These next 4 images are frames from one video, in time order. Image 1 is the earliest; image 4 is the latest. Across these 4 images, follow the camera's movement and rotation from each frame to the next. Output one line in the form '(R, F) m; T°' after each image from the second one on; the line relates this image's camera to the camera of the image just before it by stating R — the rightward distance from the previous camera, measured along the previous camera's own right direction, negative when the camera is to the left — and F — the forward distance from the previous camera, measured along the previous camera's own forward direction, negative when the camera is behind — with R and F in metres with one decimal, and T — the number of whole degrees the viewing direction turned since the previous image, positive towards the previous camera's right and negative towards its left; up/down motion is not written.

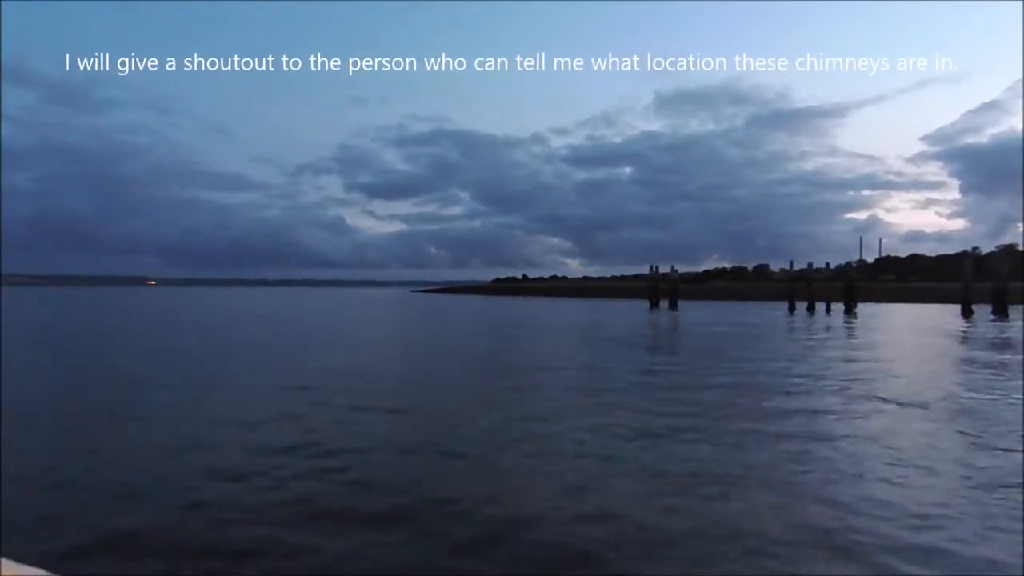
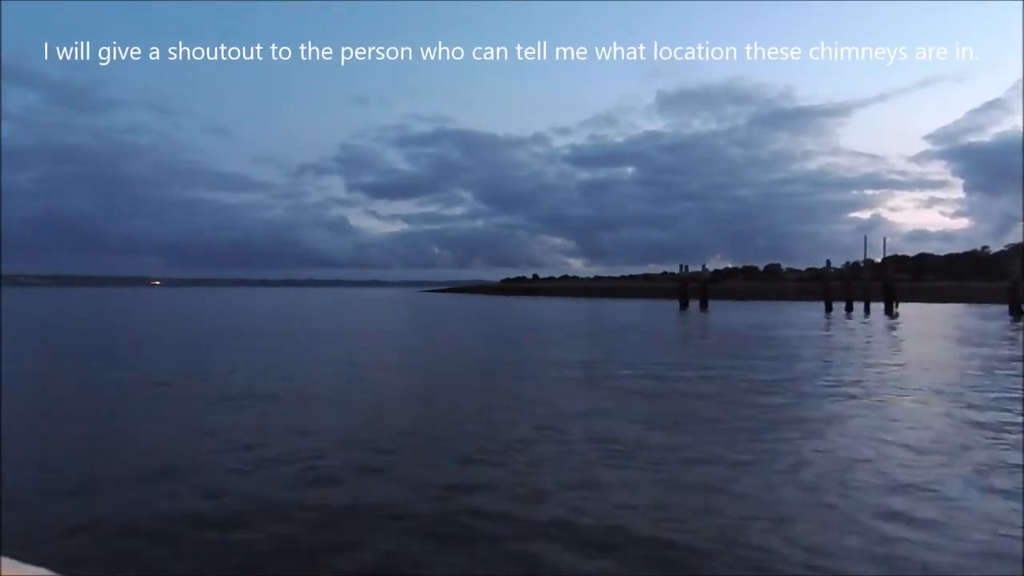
(-0.4, +0.6) m; 0°
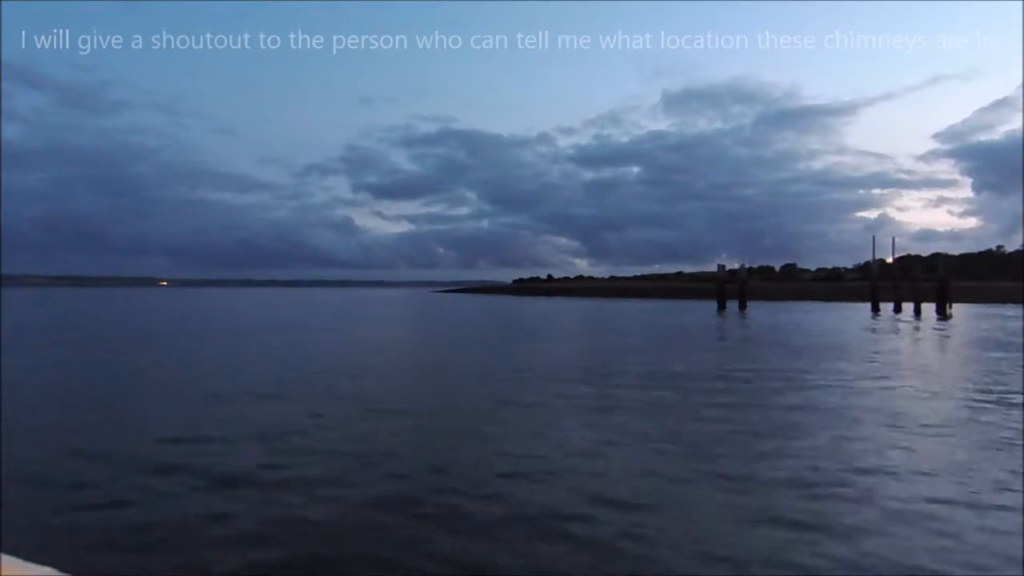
(-0.5, +0.6) m; 0°
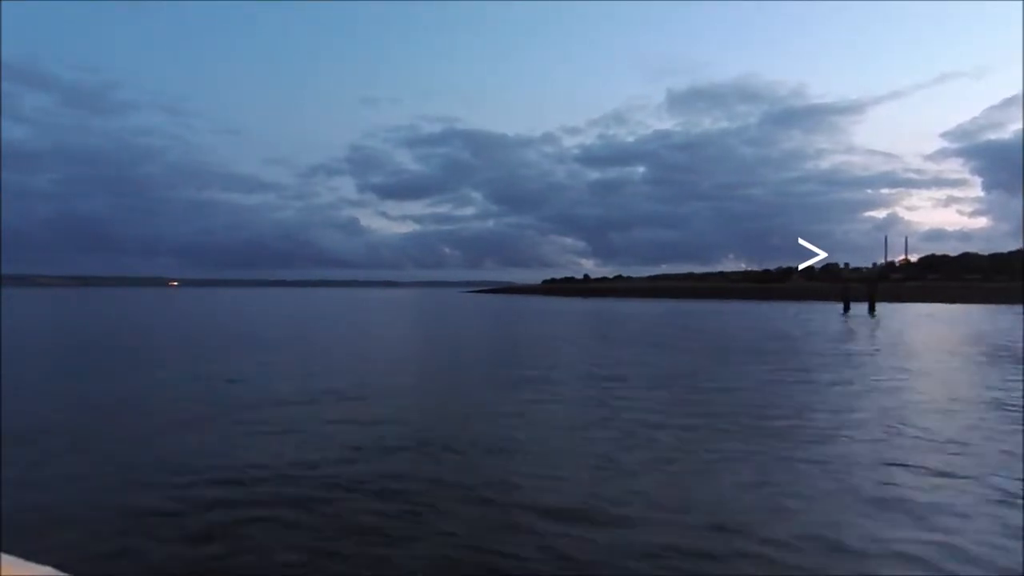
(-1.8, +1.1) m; 0°
